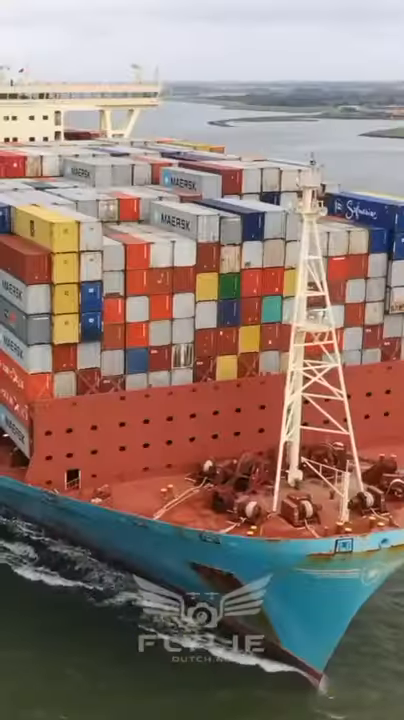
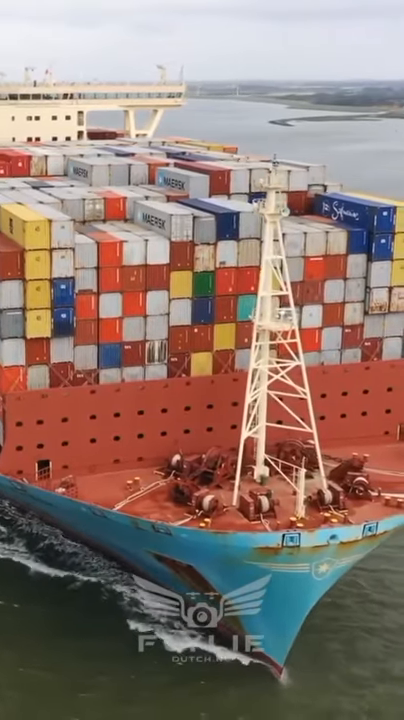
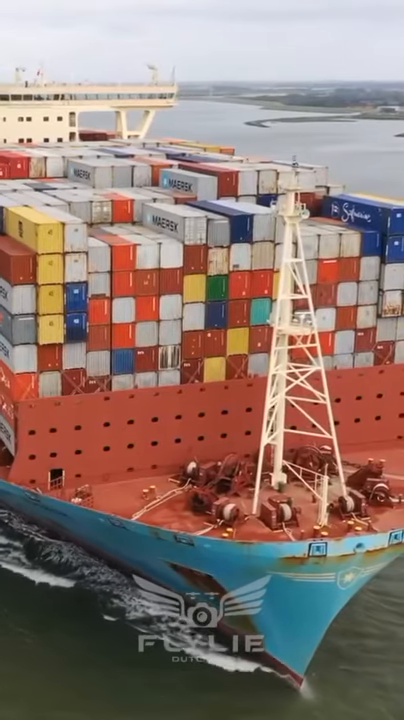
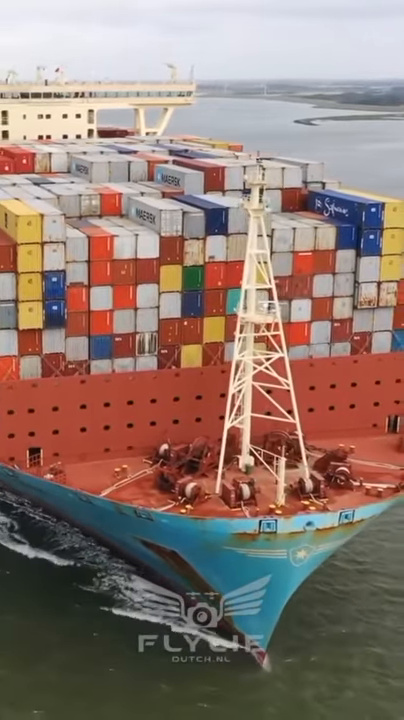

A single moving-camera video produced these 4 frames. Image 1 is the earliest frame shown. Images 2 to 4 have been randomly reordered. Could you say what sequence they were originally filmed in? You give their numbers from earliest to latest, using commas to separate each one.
3, 2, 4
